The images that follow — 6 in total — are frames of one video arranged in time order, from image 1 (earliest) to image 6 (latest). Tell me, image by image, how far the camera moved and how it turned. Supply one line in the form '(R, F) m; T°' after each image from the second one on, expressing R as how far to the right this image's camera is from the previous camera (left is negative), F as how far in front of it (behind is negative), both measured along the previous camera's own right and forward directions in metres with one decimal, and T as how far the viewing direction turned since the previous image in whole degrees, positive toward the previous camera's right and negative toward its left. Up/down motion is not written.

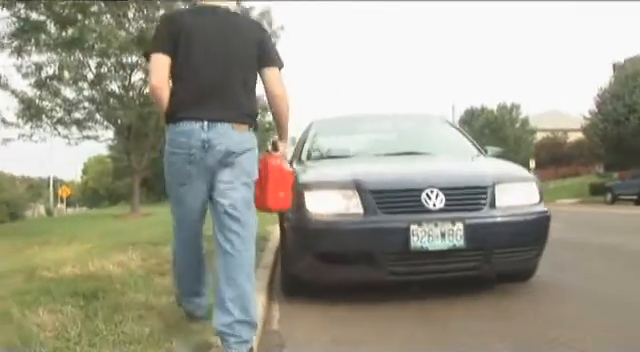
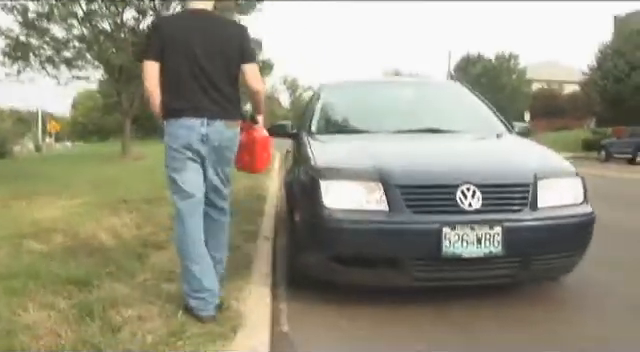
(-0.2, +0.4) m; +1°
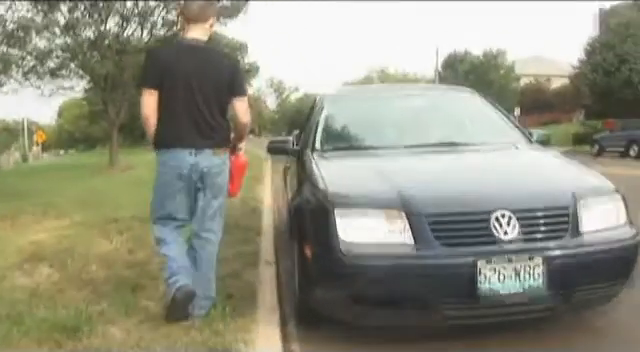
(-0.1, +0.4) m; +1°
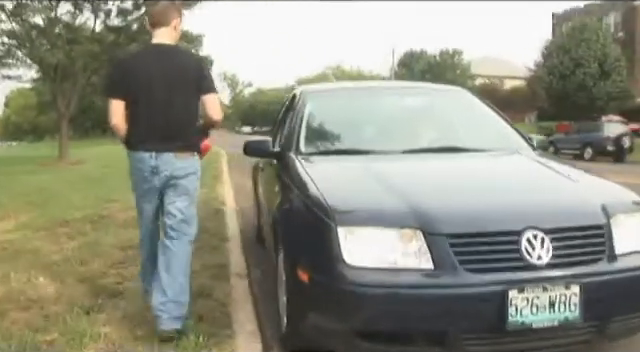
(-0.2, +0.6) m; +4°
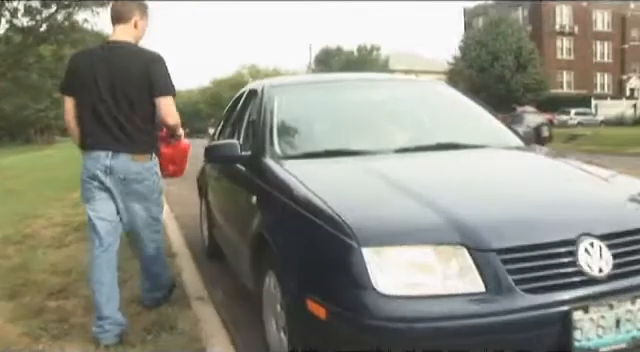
(-0.3, +0.7) m; +6°
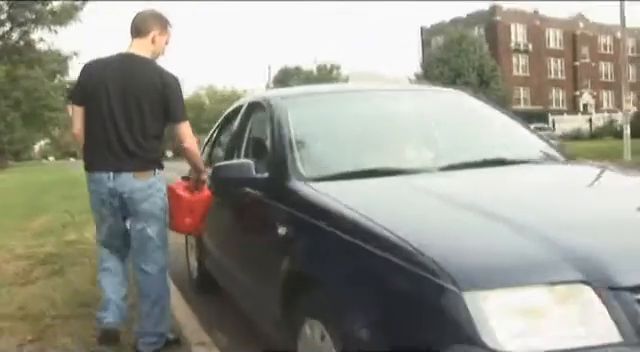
(-0.3, +0.7) m; +3°
